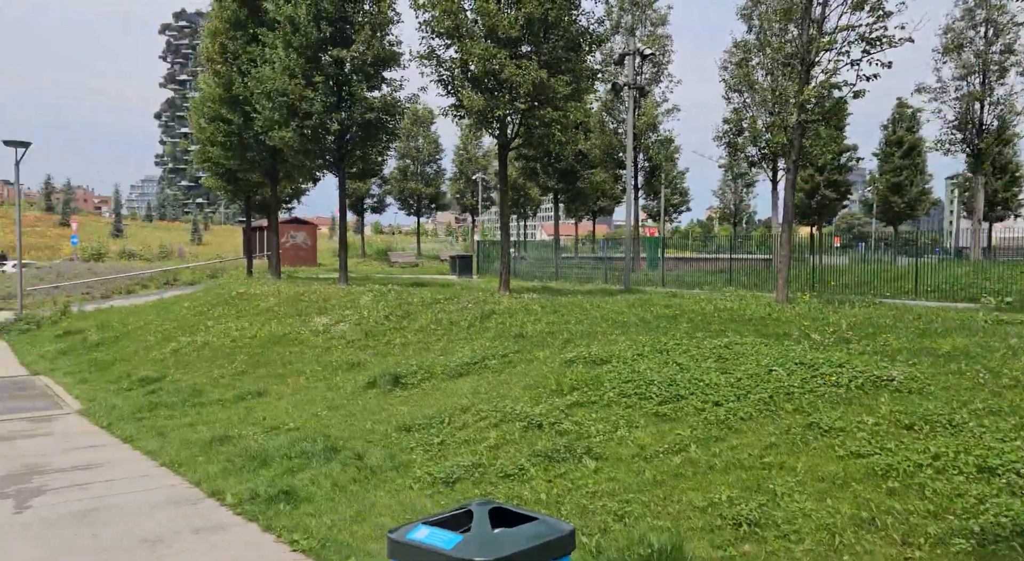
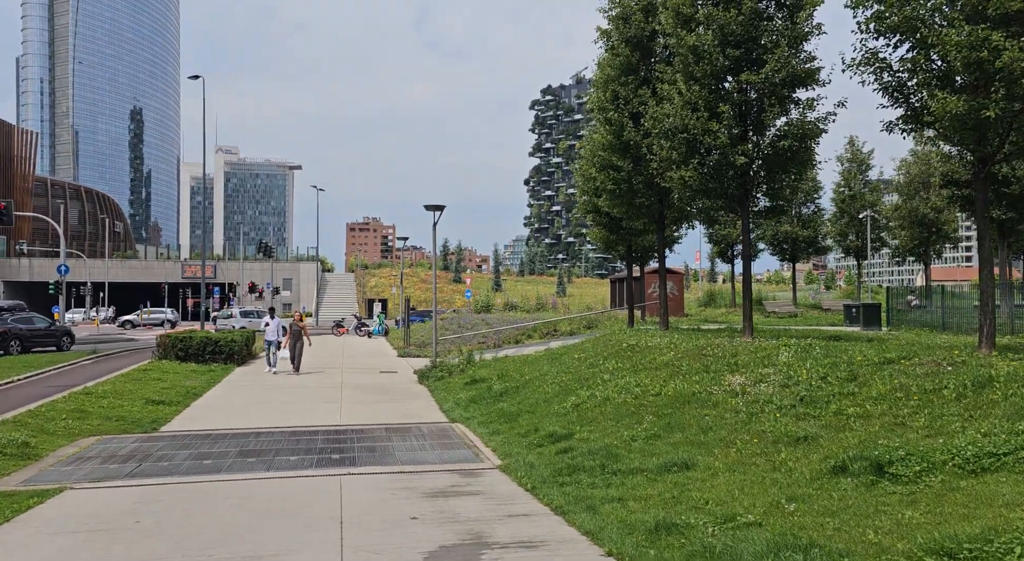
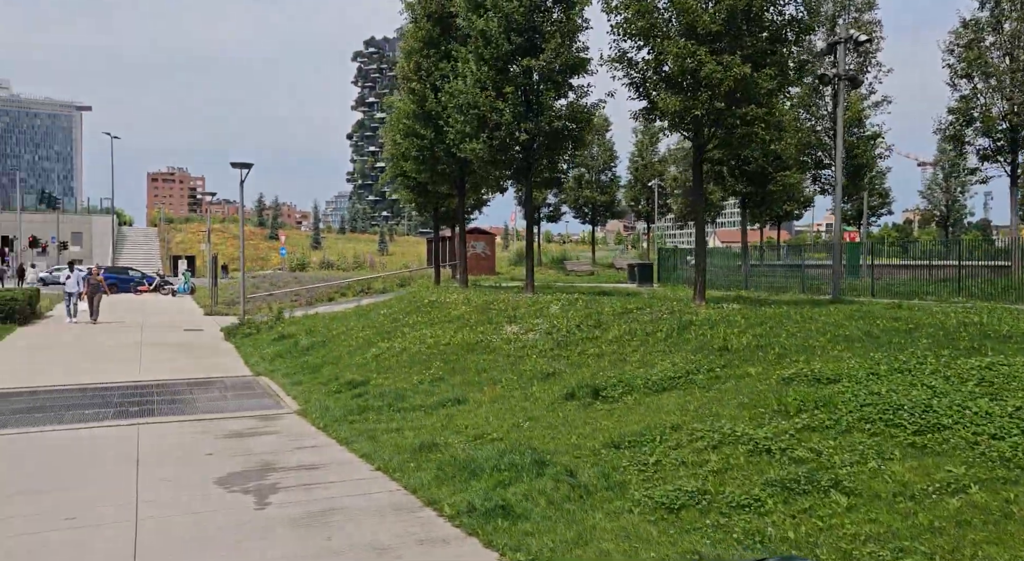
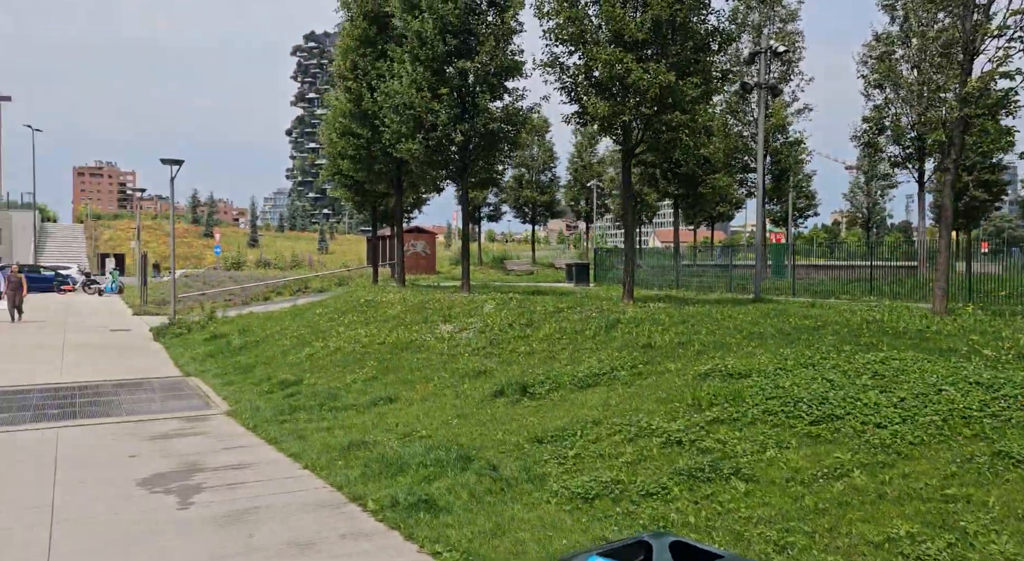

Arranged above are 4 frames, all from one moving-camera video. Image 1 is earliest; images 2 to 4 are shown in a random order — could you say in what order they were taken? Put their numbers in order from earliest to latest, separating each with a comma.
4, 3, 2
